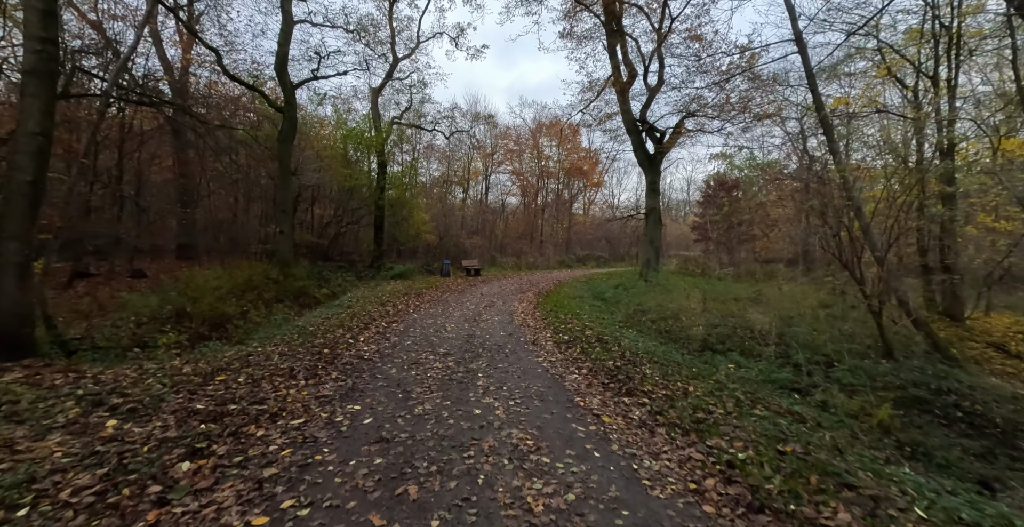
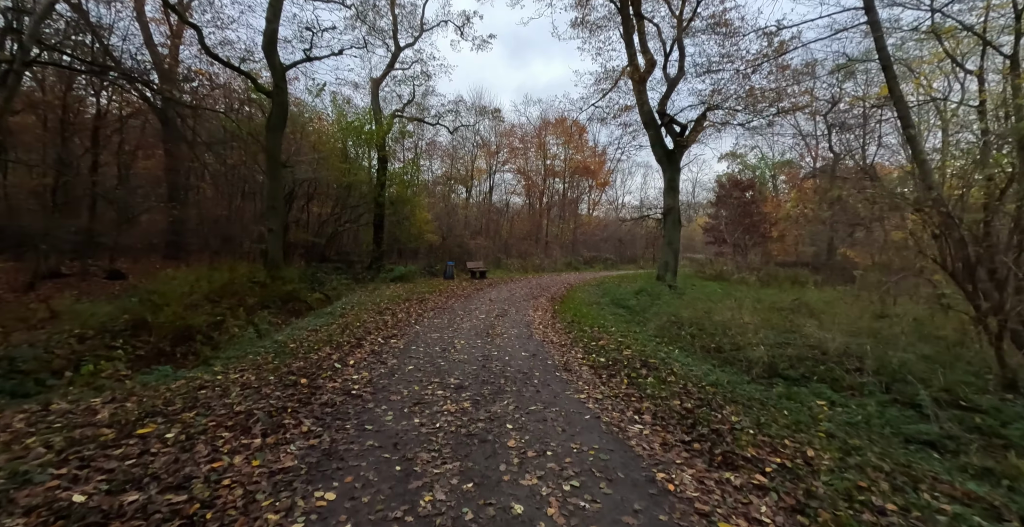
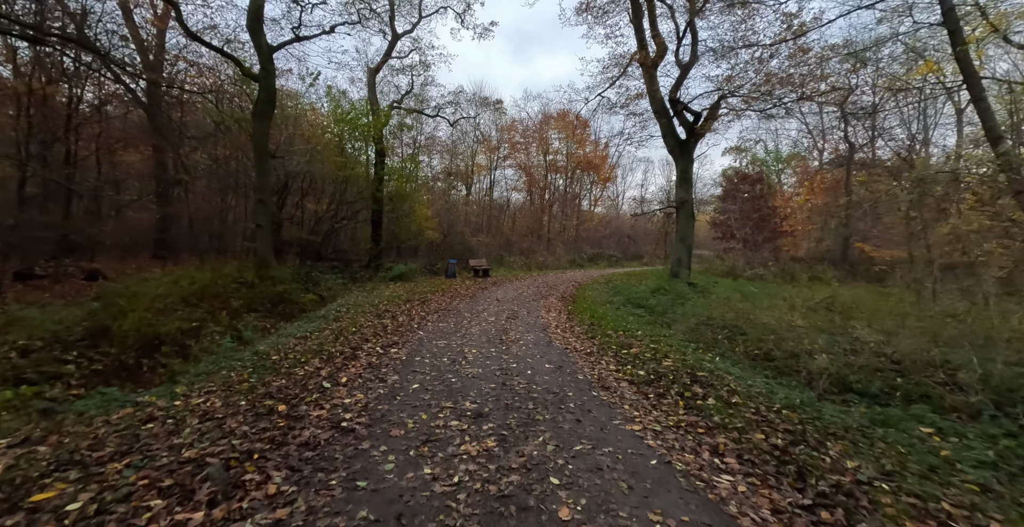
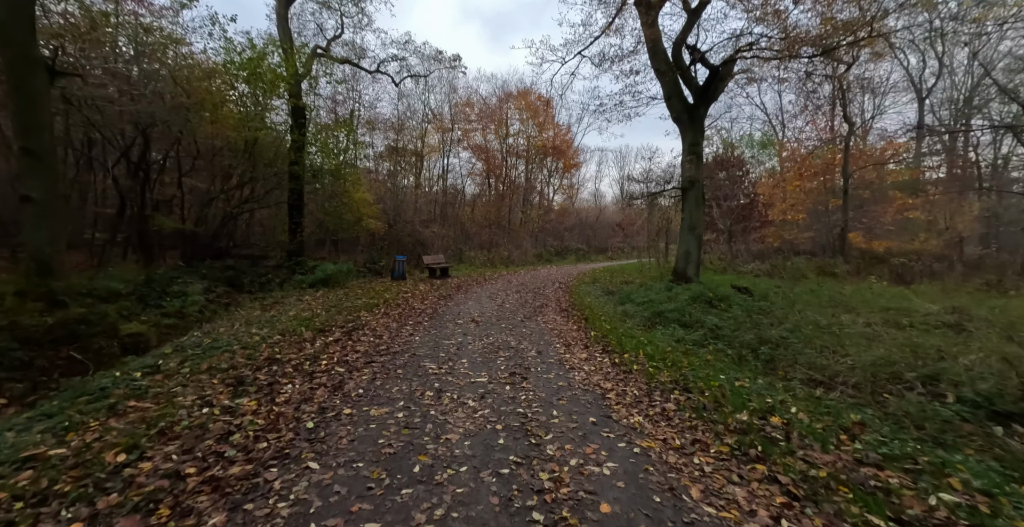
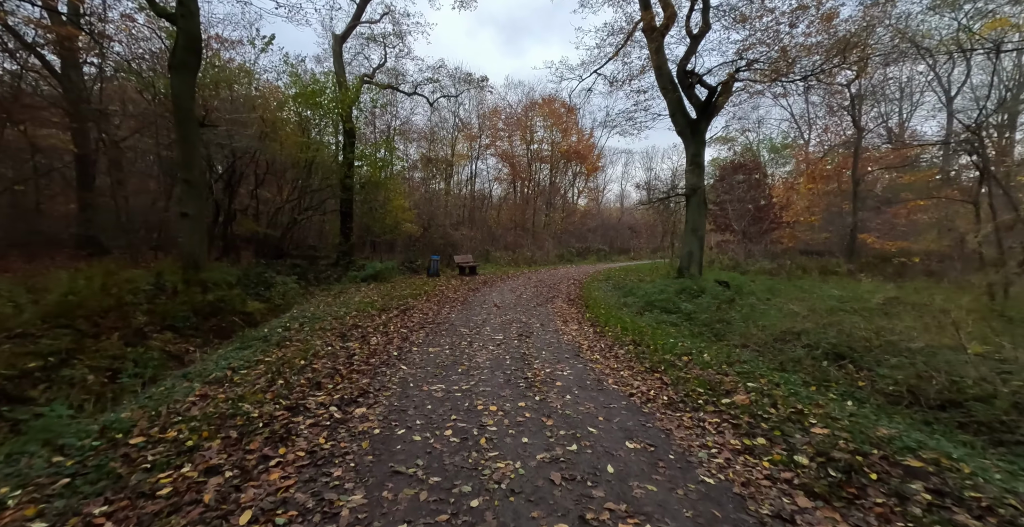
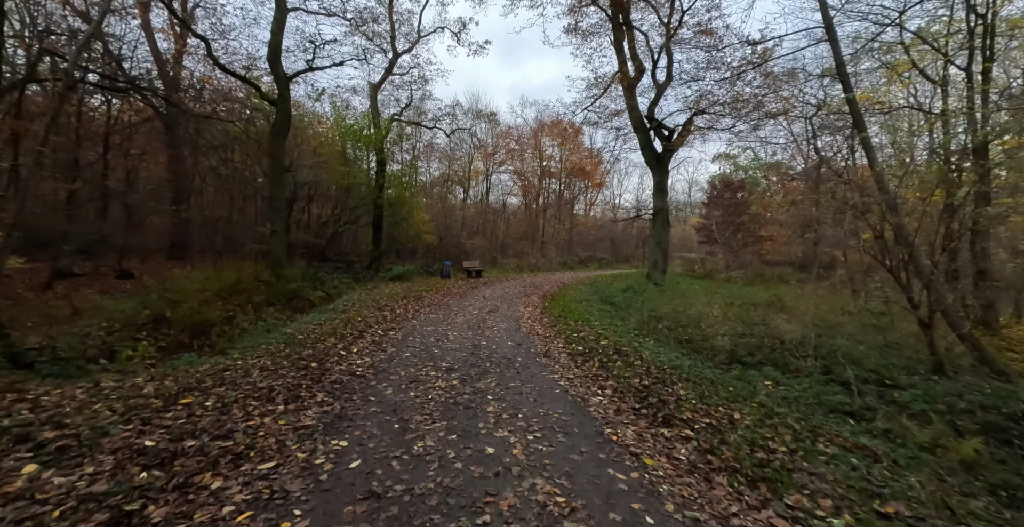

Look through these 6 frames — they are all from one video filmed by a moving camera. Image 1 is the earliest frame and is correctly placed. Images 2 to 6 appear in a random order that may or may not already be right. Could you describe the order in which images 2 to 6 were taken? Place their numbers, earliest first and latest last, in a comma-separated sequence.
6, 2, 3, 5, 4
